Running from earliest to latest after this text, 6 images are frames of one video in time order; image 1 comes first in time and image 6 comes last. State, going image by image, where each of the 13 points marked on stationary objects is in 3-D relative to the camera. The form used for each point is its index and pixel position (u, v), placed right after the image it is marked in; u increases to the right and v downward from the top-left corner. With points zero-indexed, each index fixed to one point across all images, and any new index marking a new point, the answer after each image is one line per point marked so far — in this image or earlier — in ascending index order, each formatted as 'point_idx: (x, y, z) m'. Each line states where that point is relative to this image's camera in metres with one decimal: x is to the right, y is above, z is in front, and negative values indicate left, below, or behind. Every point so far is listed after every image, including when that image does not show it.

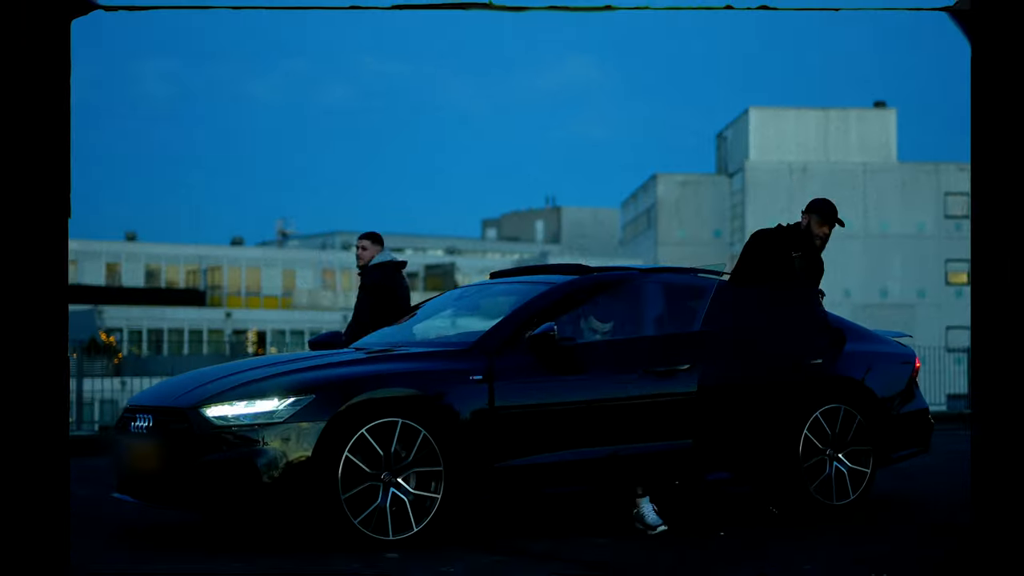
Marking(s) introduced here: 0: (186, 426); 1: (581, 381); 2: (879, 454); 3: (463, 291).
0: (-1.5, -0.6, +6.3) m
1: (+0.3, -0.5, +6.8) m
2: (+2.1, -1.0, +8.0) m
3: (-0.3, 0.0, +7.8) m
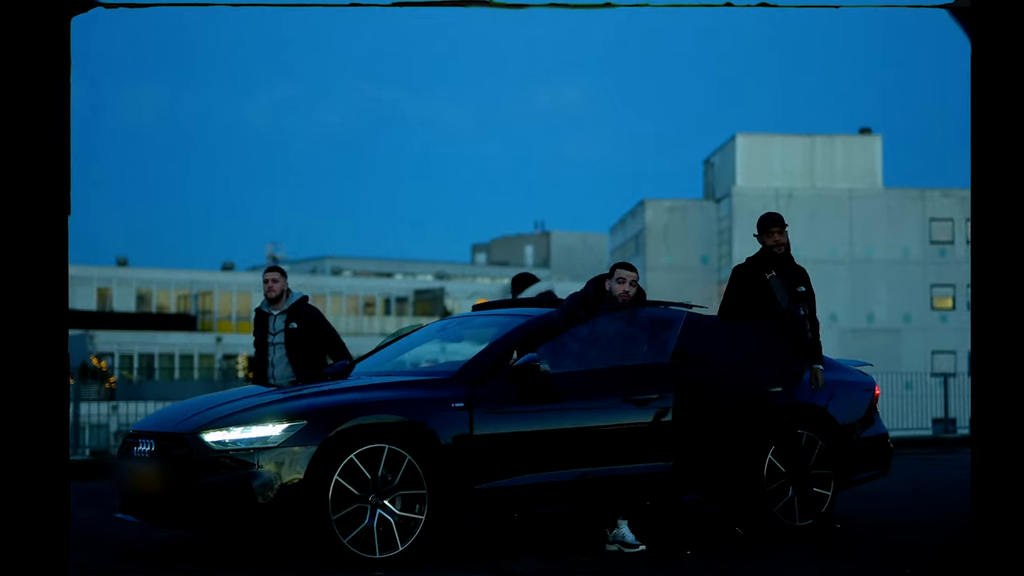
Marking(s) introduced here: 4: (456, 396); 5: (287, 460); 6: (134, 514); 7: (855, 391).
0: (-1.6, -0.8, +6.6) m
1: (+0.2, -0.7, +7.2) m
2: (+2.0, -1.2, +8.4) m
3: (-0.4, -0.2, +8.1) m
4: (-0.3, -0.6, +7.0) m
5: (-1.1, -0.8, +6.6) m
6: (-1.9, -1.2, +6.9) m
7: (+2.2, -0.7, +8.7) m
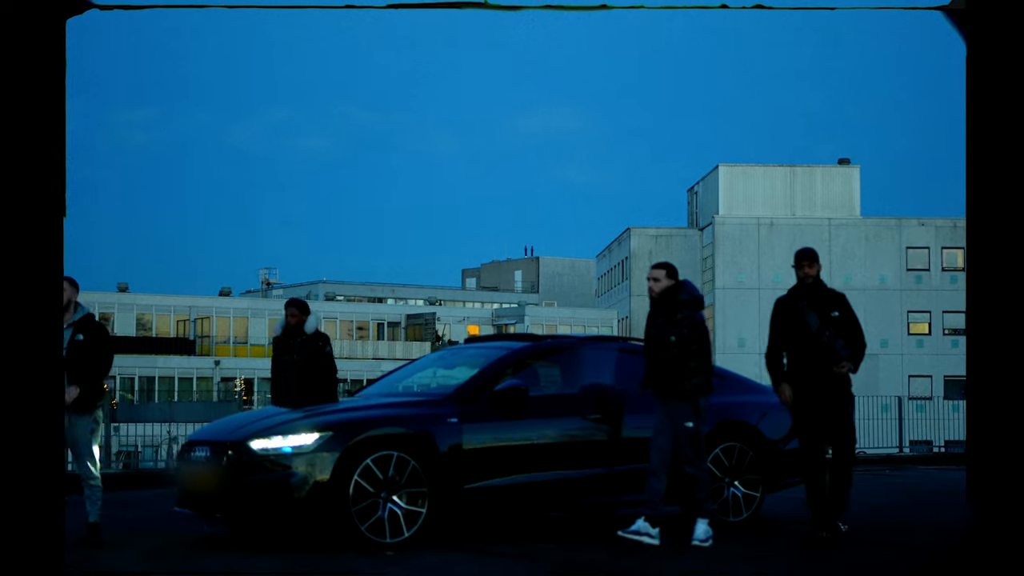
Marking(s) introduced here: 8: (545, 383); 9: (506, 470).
0: (-1.7, -1.0, +8.1) m
1: (+0.1, -0.9, +8.7) m
2: (+1.9, -1.4, +9.9) m
3: (-0.5, -0.5, +9.7) m
4: (-0.4, -0.8, +8.5) m
5: (-1.2, -1.1, +8.1) m
6: (-2.0, -1.4, +8.4) m
7: (+2.1, -0.9, +10.2) m
8: (+0.2, -0.6, +9.1) m
9: (0.0, -1.2, +8.6) m
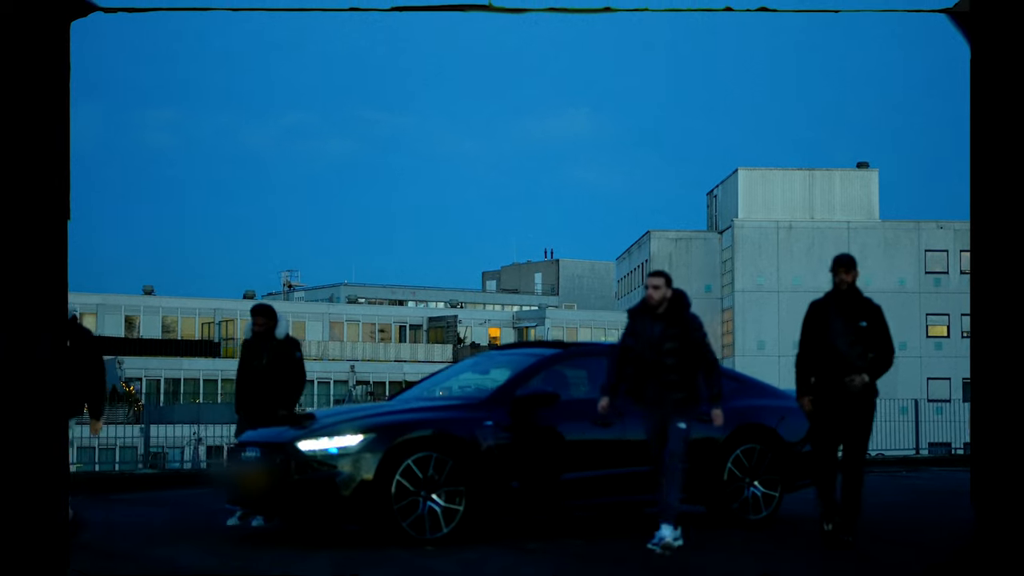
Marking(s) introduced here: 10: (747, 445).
0: (-1.5, -1.1, +8.6) m
1: (+0.3, -1.0, +9.2) m
2: (+2.2, -1.5, +10.3) m
3: (-0.3, -0.5, +10.1) m
4: (-0.2, -0.9, +9.0) m
5: (-1.0, -1.1, +8.5) m
6: (-1.8, -1.4, +8.9) m
7: (+2.3, -1.0, +10.6) m
8: (+0.4, -0.7, +9.5) m
9: (+0.2, -1.2, +9.0) m
10: (+1.8, -1.2, +10.1) m
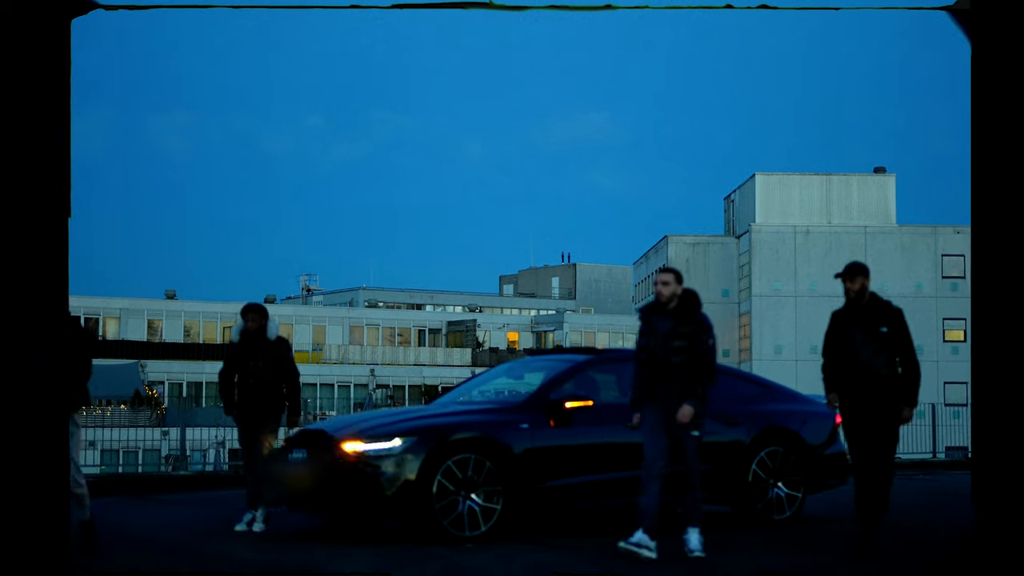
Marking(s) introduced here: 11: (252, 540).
0: (-1.3, -1.1, +9.0) m
1: (+0.6, -1.0, +9.6) m
2: (+2.4, -1.6, +10.7) m
3: (0.0, -0.6, +10.5) m
4: (+0.1, -0.9, +9.4) m
5: (-0.7, -1.2, +8.9) m
6: (-1.6, -1.5, +9.3) m
7: (+2.6, -1.1, +11.0) m
8: (+0.7, -0.8, +9.9) m
9: (+0.4, -1.3, +9.4) m
10: (+2.1, -1.3, +10.5) m
11: (-1.9, -1.8, +9.5) m
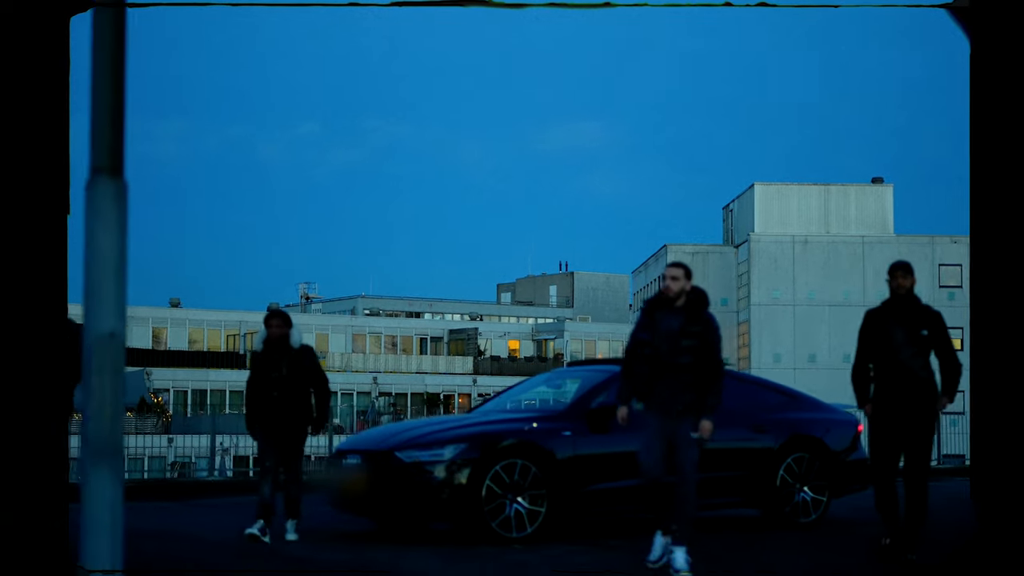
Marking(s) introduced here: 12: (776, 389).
0: (-1.0, -1.2, +9.5) m
1: (+0.8, -1.1, +10.0) m
2: (+2.7, -1.7, +11.1) m
3: (+0.2, -0.7, +11.0) m
4: (+0.3, -1.0, +9.8) m
5: (-0.5, -1.3, +9.4) m
6: (-1.3, -1.6, +9.7) m
7: (+2.8, -1.2, +11.4) m
8: (+1.0, -0.9, +10.3) m
9: (+0.7, -1.4, +9.9) m
10: (+2.3, -1.4, +11.0) m
11: (-1.6, -1.9, +9.9) m
12: (+2.2, -0.9, +11.3) m
